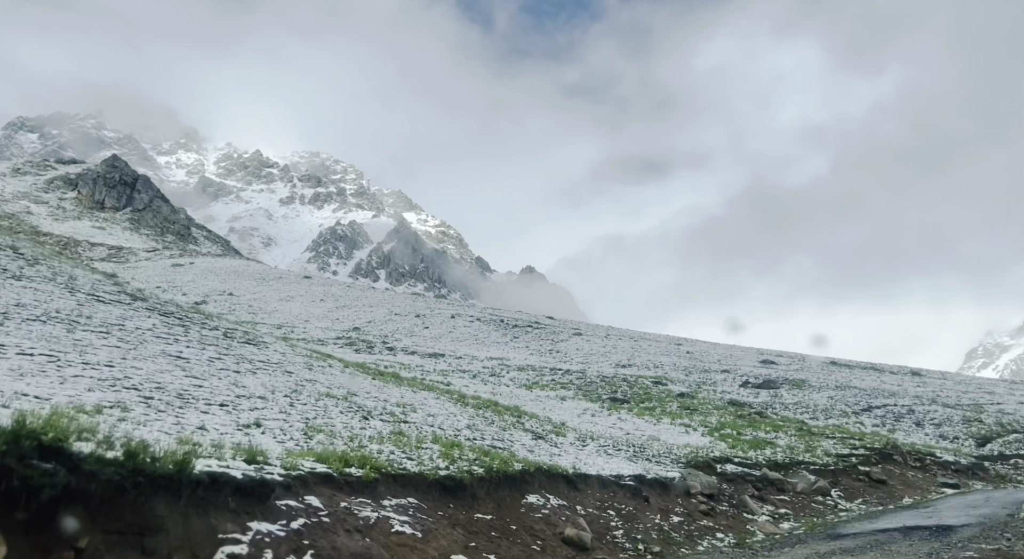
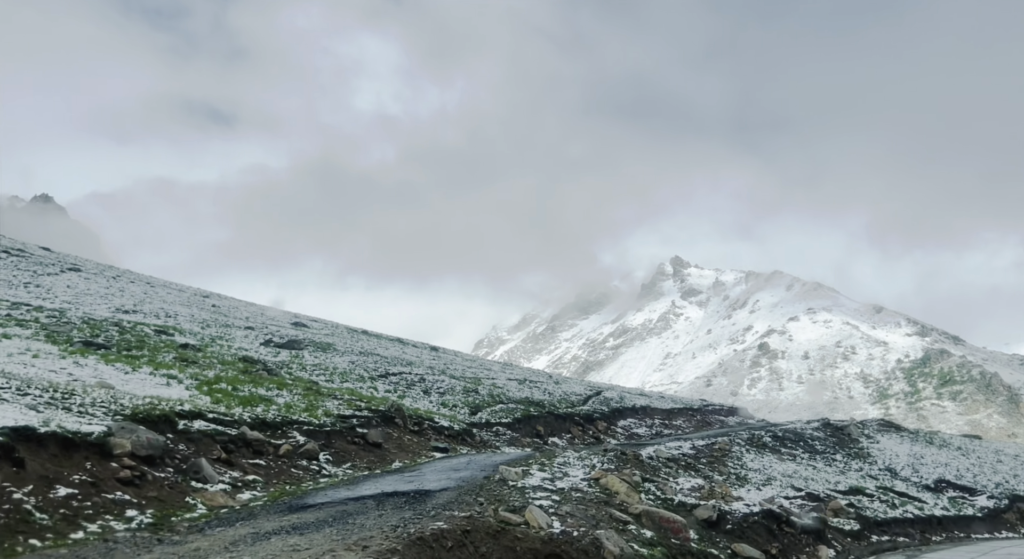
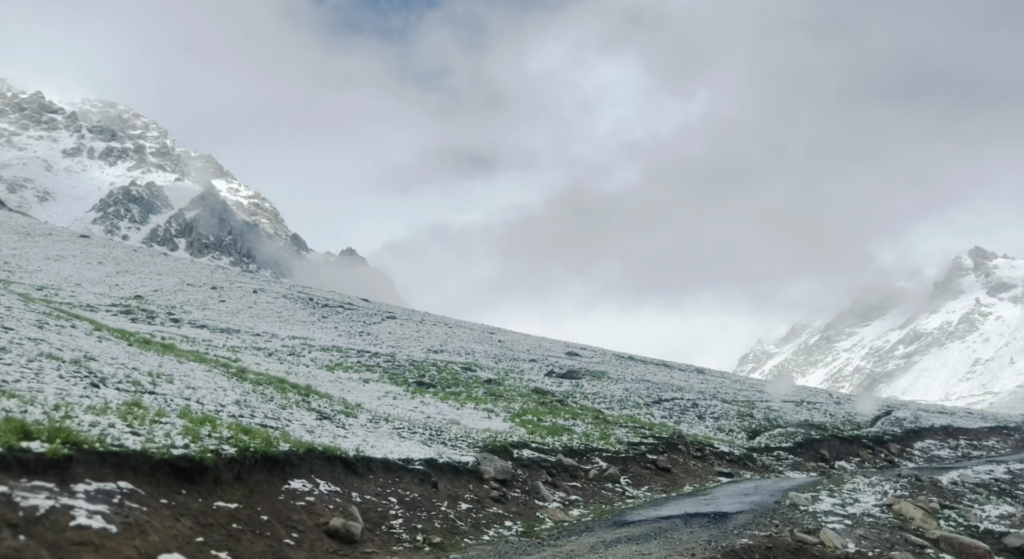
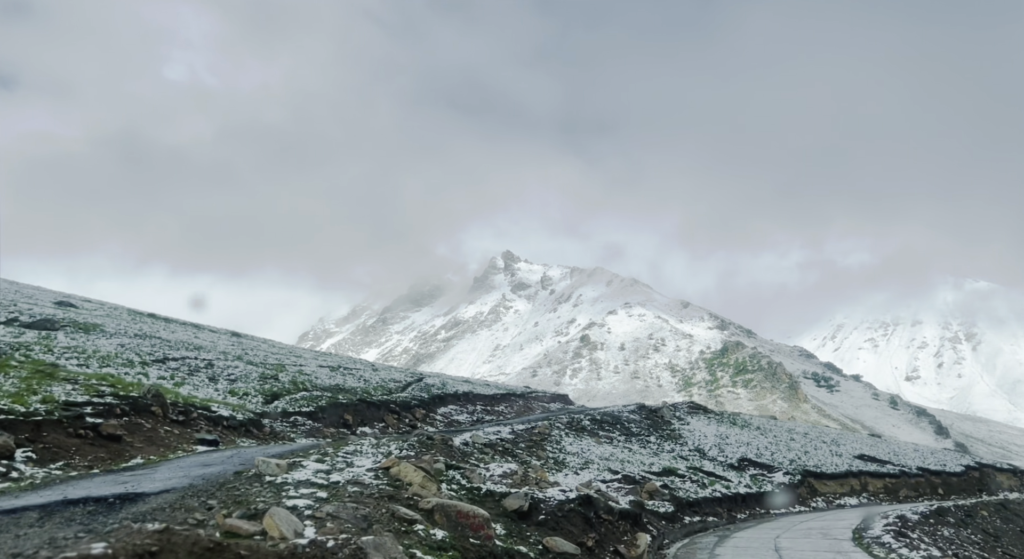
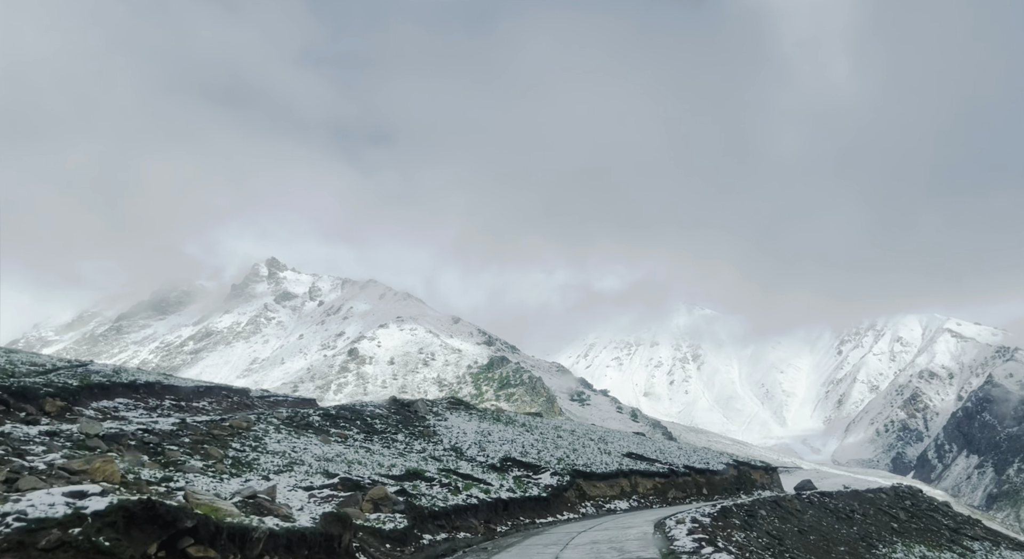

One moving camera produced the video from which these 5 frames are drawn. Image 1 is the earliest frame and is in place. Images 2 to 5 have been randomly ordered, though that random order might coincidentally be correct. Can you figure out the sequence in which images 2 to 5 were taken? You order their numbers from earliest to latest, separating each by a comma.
3, 2, 4, 5
